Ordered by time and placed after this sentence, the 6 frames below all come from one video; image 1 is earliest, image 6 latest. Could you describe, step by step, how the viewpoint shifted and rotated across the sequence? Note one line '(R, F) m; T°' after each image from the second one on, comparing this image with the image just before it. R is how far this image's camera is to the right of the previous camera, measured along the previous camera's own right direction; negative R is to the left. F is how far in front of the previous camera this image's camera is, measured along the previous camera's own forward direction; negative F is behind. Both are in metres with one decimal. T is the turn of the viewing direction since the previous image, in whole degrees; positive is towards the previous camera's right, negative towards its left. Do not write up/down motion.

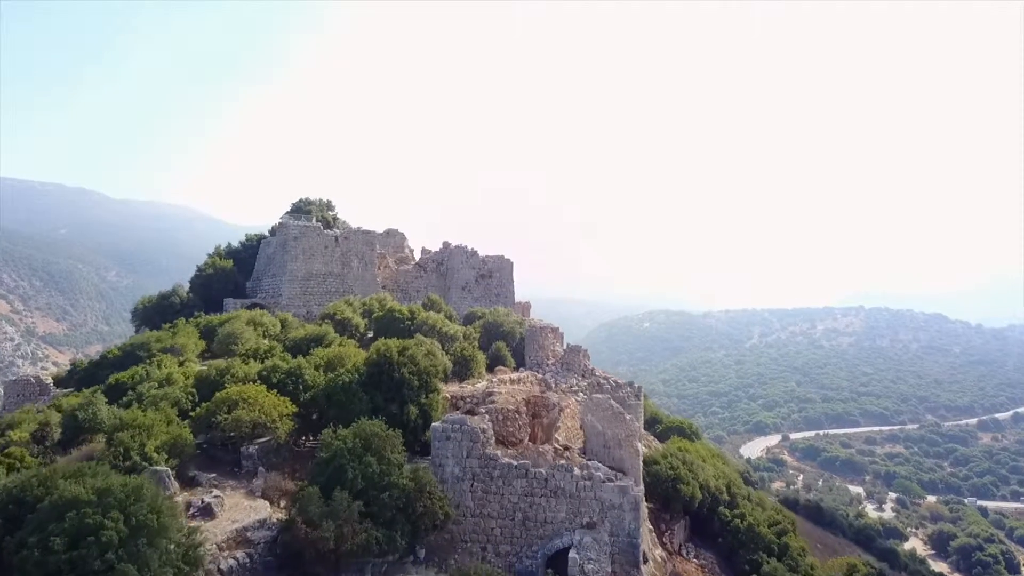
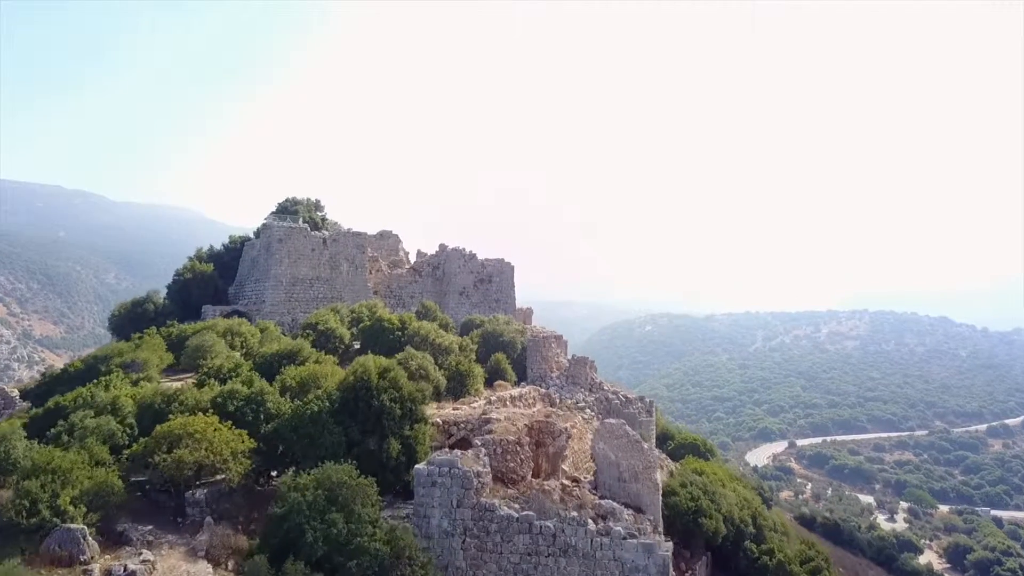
(0.0, +1.6) m; 0°
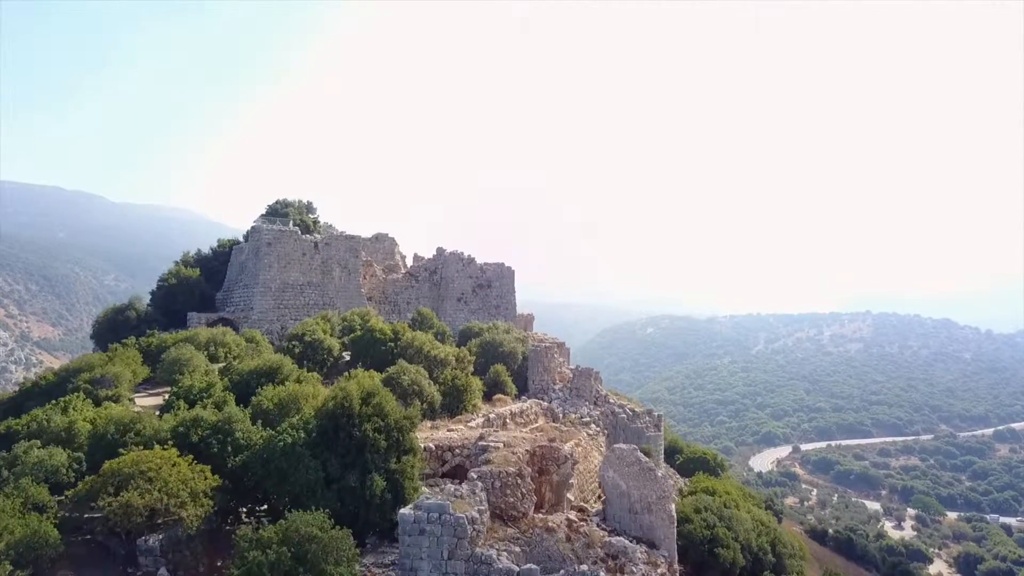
(0.0, +1.0) m; 0°
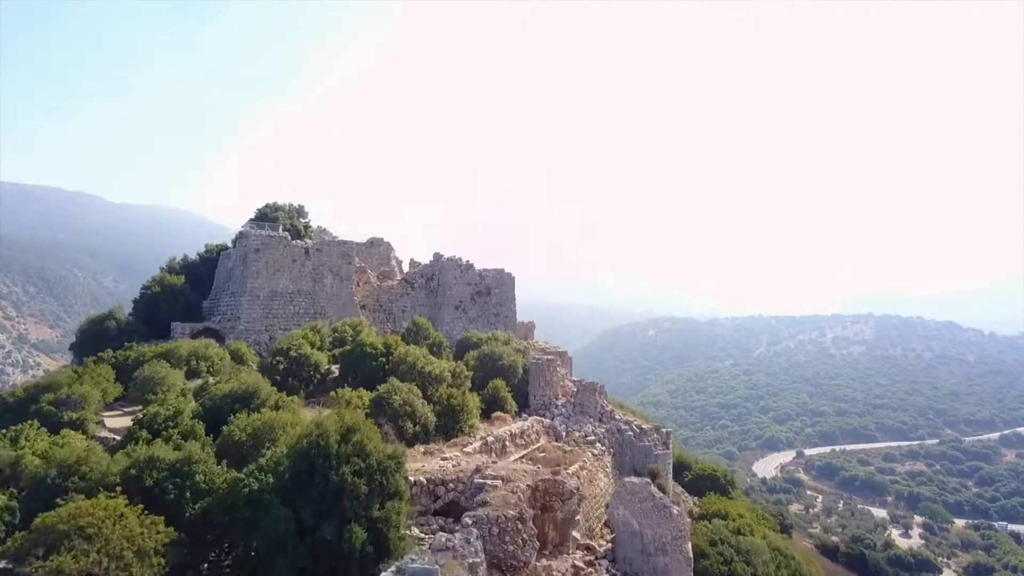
(0.0, +1.0) m; 0°
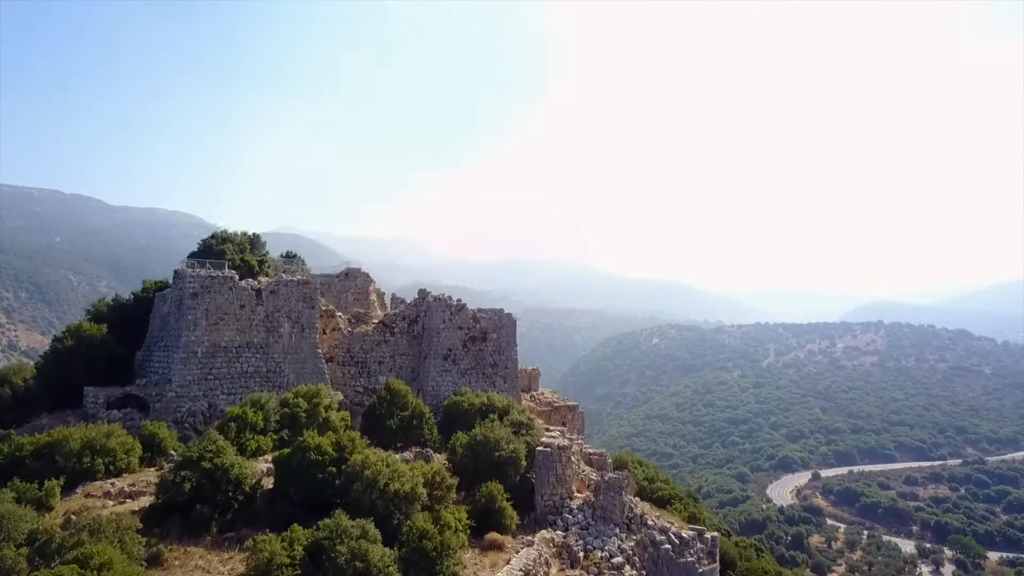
(0.0, +3.9) m; 0°
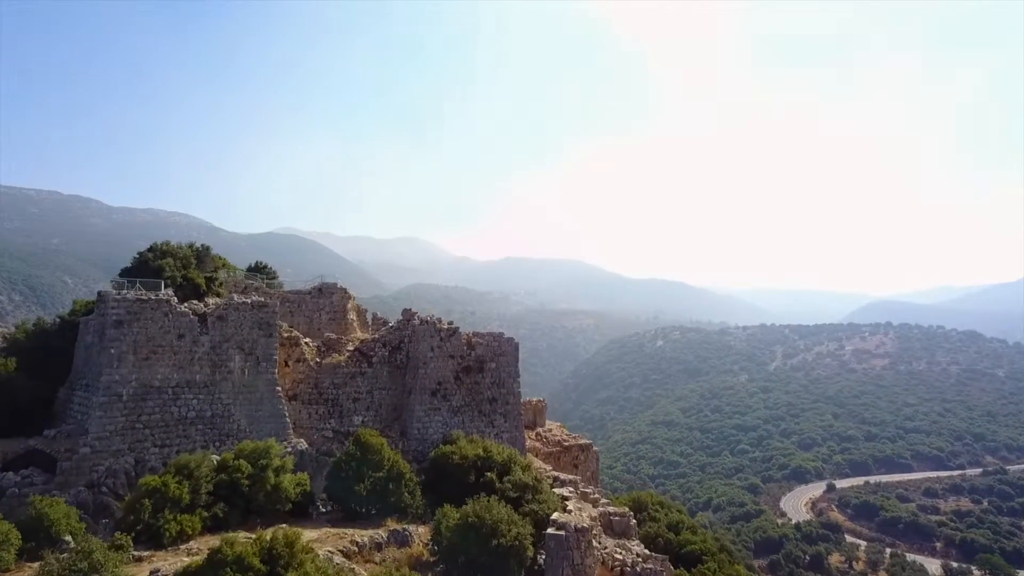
(0.0, +3.0) m; 0°
